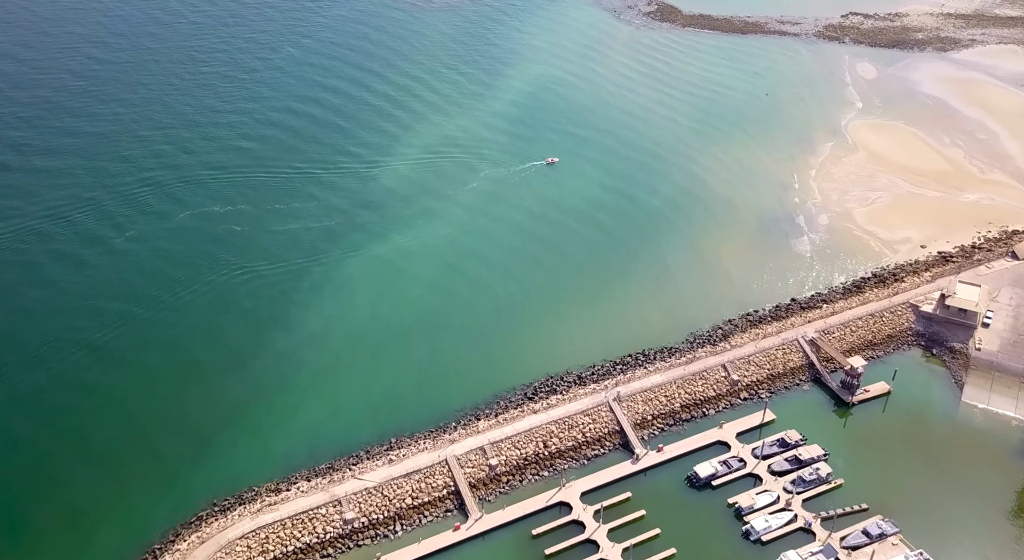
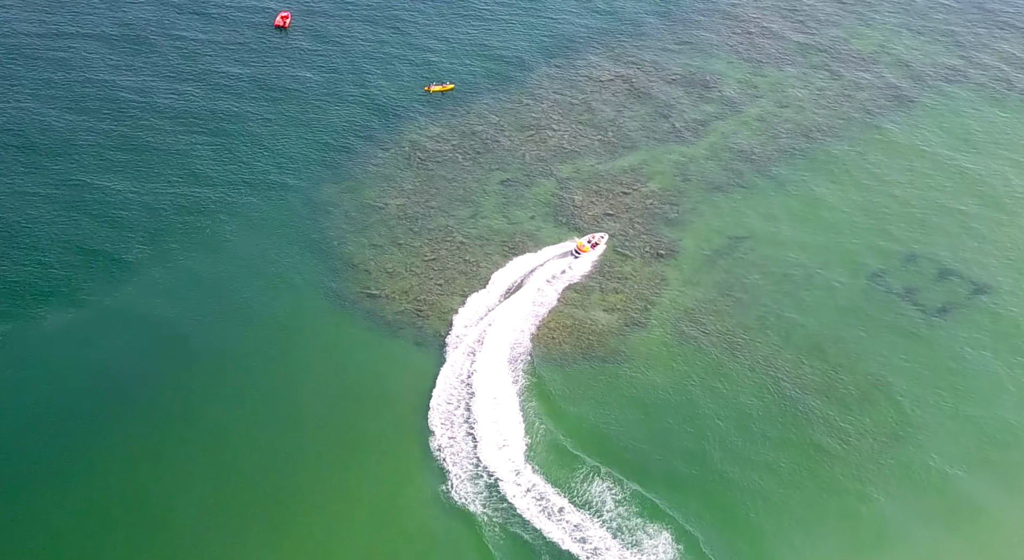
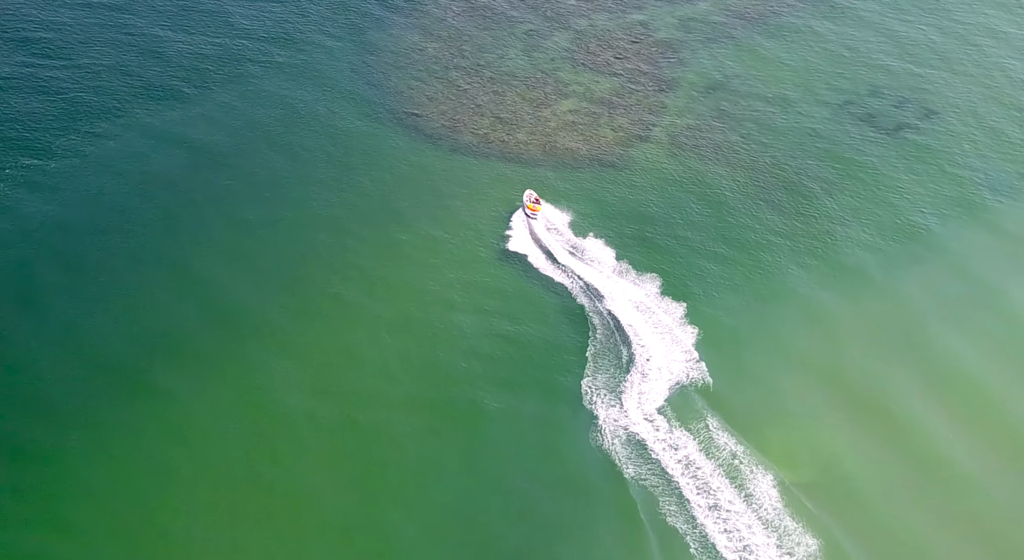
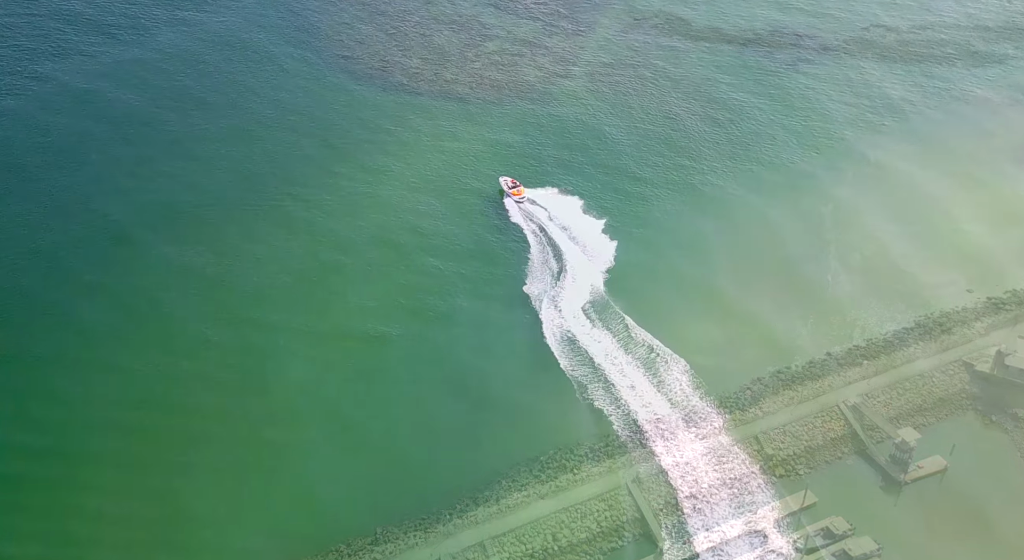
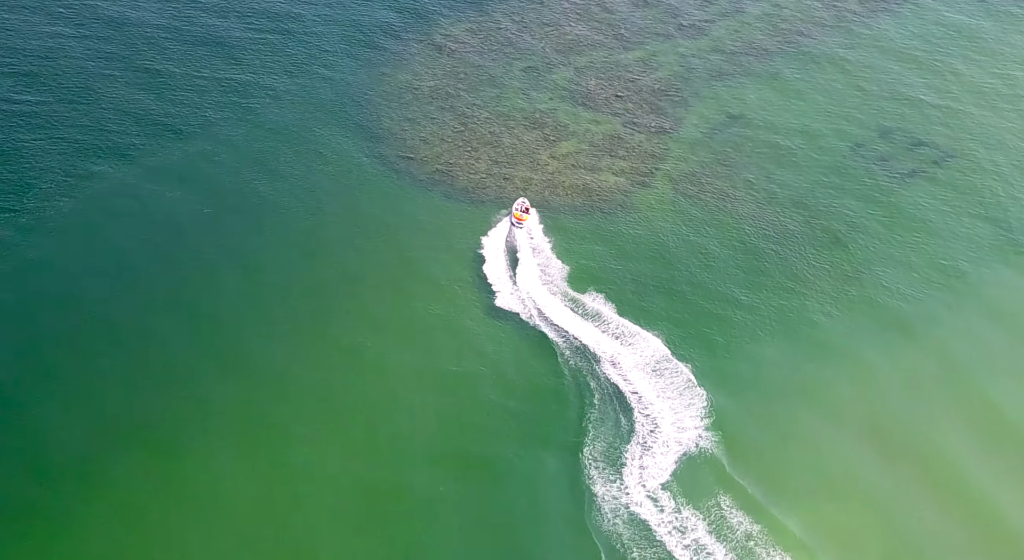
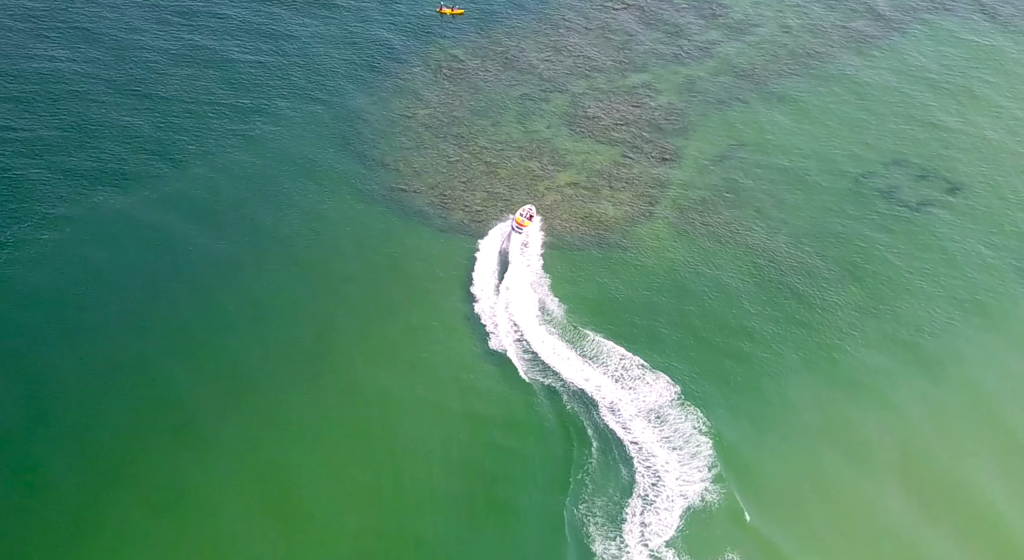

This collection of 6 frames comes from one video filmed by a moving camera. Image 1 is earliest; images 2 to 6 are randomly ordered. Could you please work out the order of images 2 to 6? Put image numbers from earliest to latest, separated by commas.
4, 3, 5, 6, 2
